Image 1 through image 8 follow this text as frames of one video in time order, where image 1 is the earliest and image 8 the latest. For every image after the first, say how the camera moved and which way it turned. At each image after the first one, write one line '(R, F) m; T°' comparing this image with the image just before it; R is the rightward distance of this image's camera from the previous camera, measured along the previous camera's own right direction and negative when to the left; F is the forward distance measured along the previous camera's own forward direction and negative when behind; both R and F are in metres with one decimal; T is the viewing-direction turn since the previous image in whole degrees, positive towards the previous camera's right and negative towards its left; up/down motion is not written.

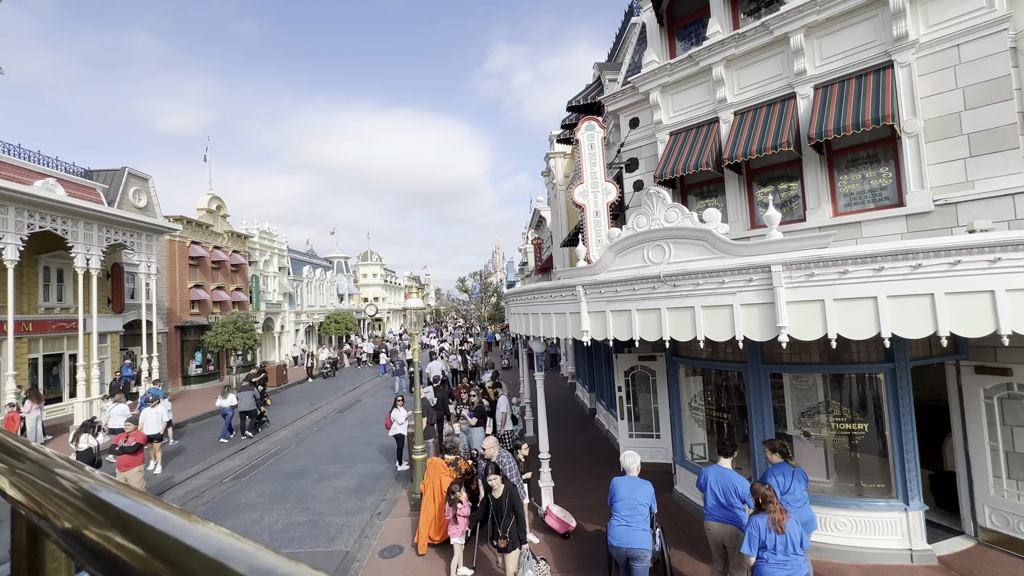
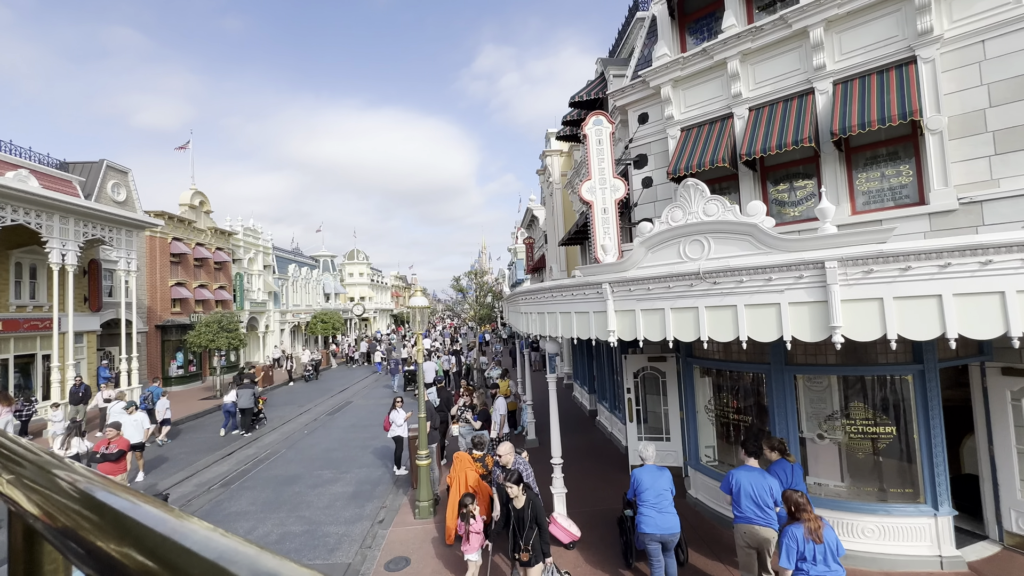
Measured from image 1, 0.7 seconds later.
(-0.5, +0.4) m; +2°
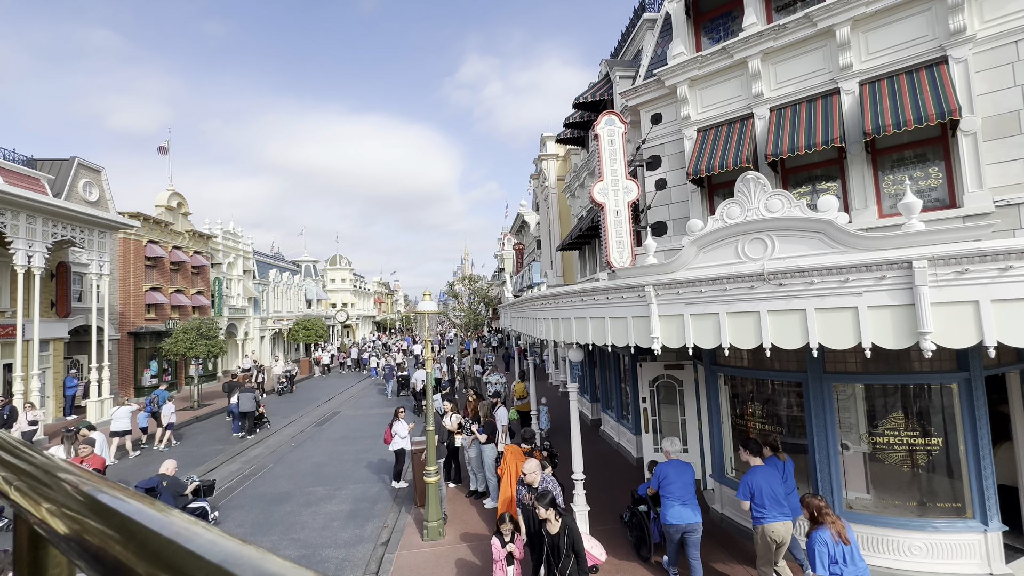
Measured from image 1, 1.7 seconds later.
(-0.6, +0.5) m; +2°
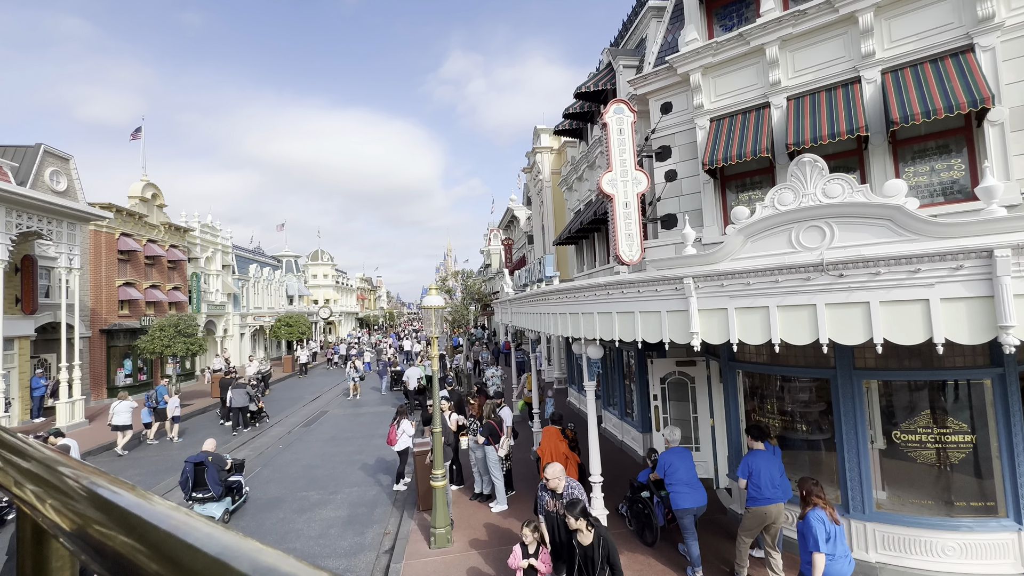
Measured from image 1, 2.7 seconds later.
(-0.5, +0.4) m; +2°
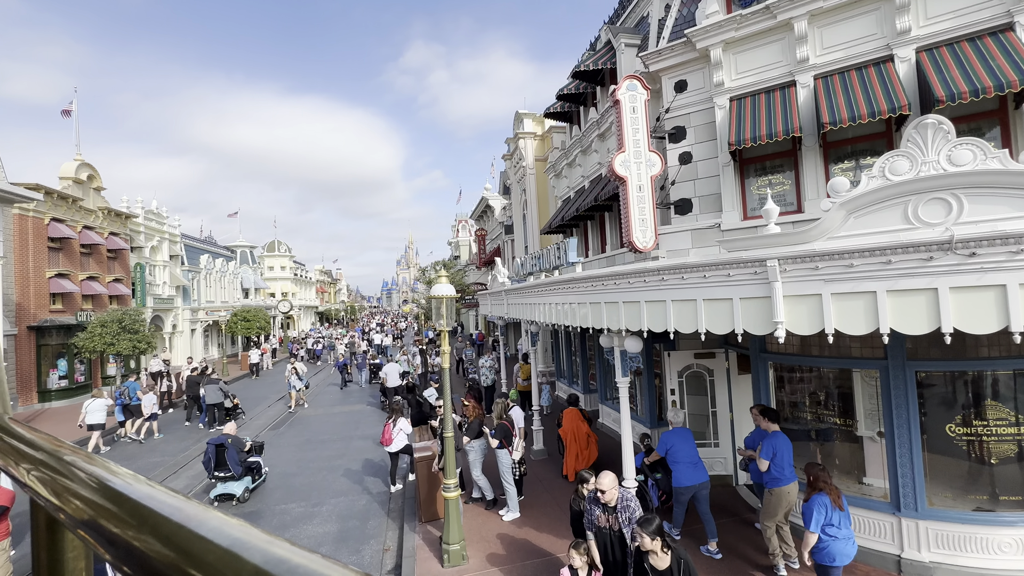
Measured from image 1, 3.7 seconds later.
(-0.9, +0.8) m; +5°
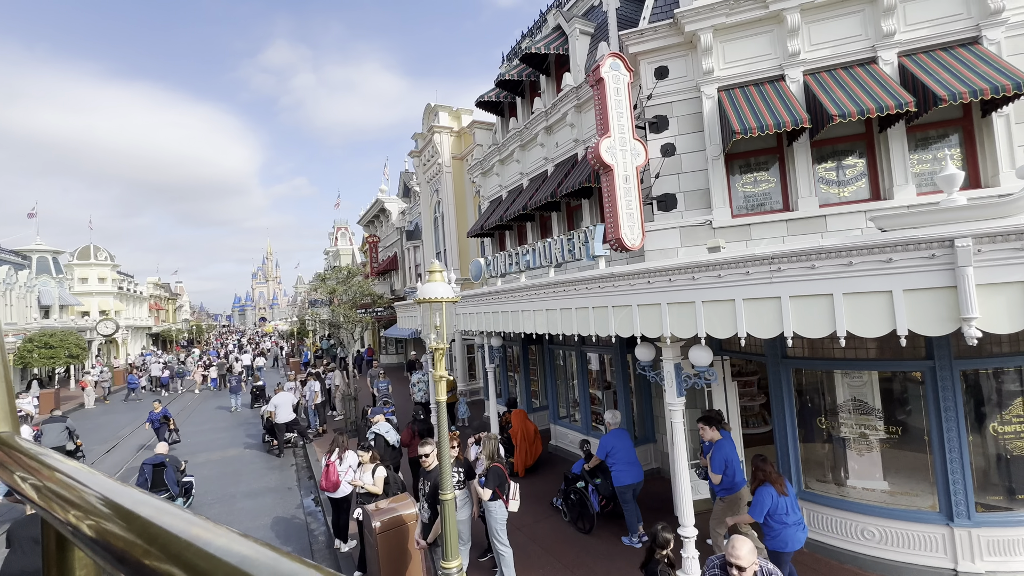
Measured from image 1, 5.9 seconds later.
(-1.7, +2.0) m; +16°
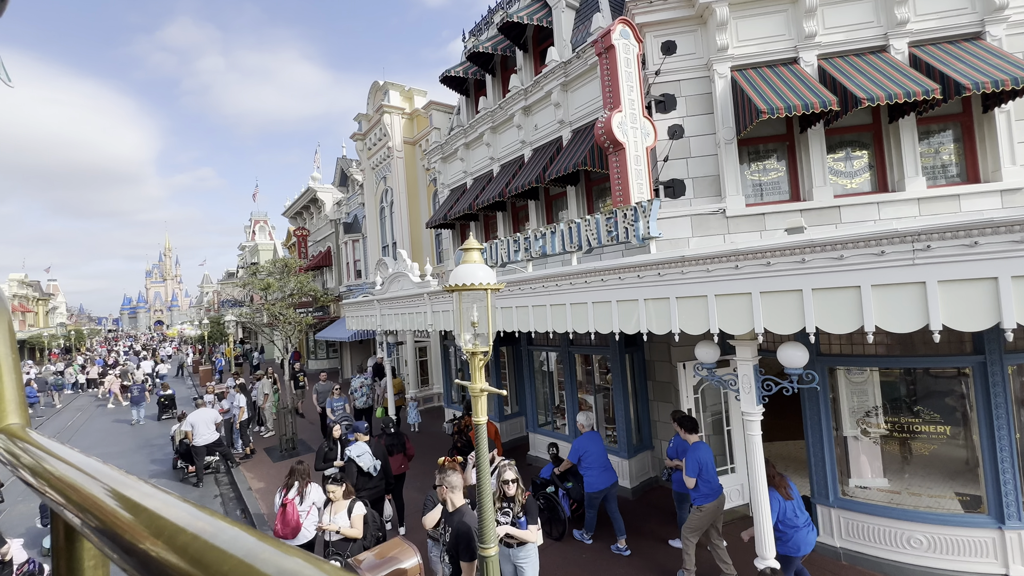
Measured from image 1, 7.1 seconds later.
(-1.1, +1.3) m; +9°
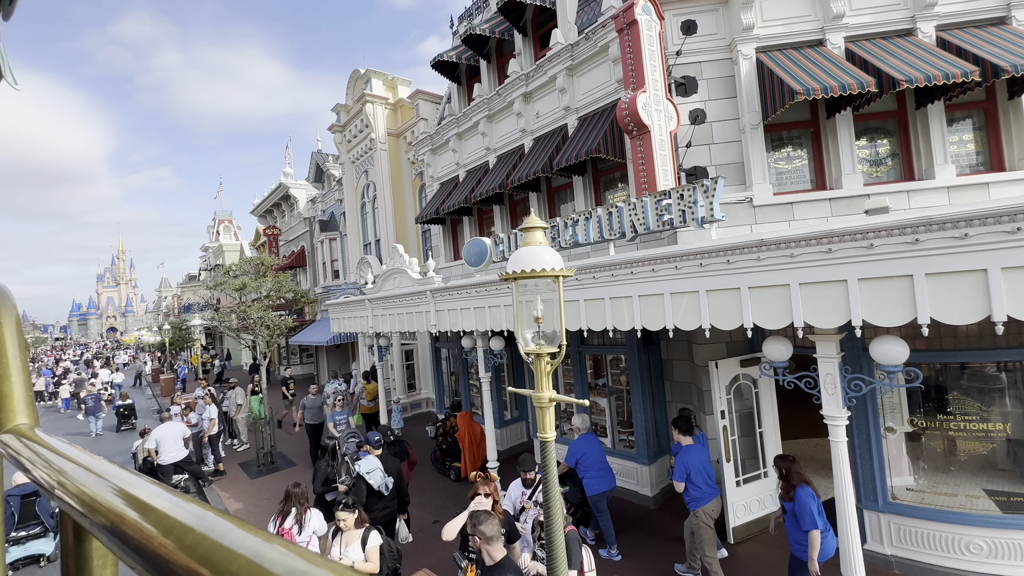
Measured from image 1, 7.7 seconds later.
(-0.7, +0.7) m; +4°
